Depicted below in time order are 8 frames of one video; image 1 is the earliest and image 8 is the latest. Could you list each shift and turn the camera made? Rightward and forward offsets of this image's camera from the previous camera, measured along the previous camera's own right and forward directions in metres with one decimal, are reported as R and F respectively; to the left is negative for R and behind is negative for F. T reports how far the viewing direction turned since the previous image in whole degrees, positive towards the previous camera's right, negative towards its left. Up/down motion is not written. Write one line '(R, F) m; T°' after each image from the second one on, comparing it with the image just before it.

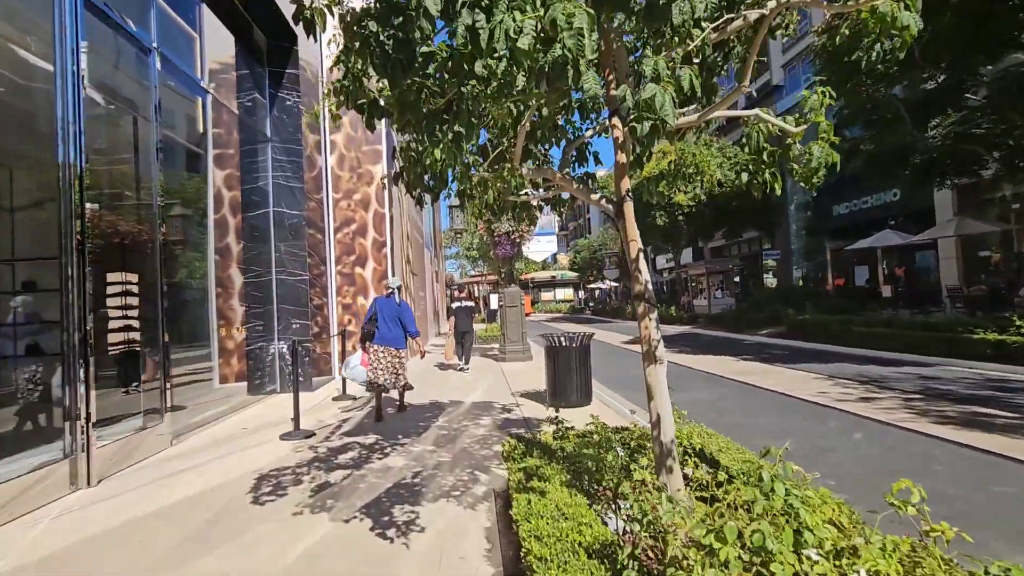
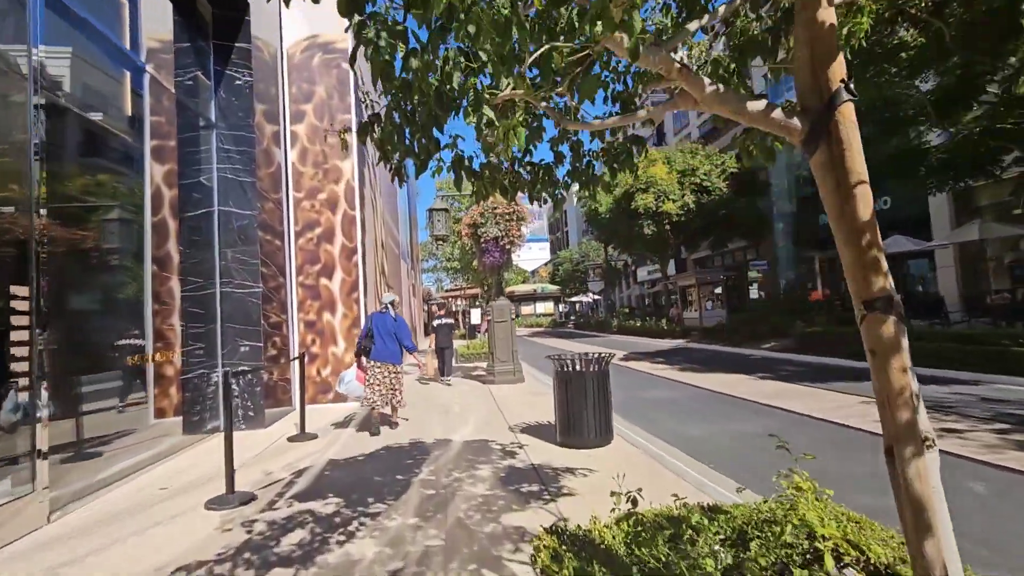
(-0.3, +1.6) m; +3°
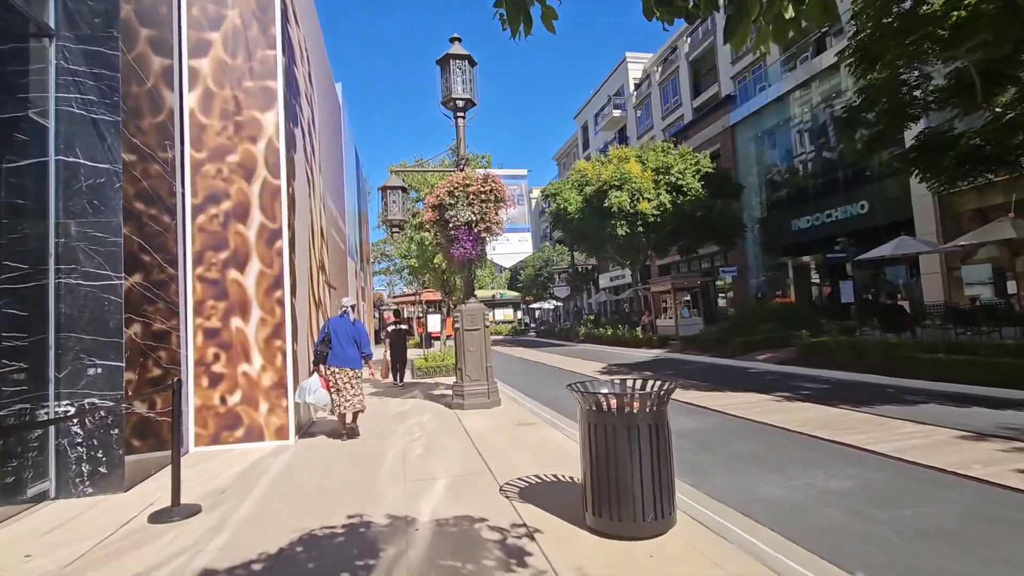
(-0.4, +2.5) m; +5°
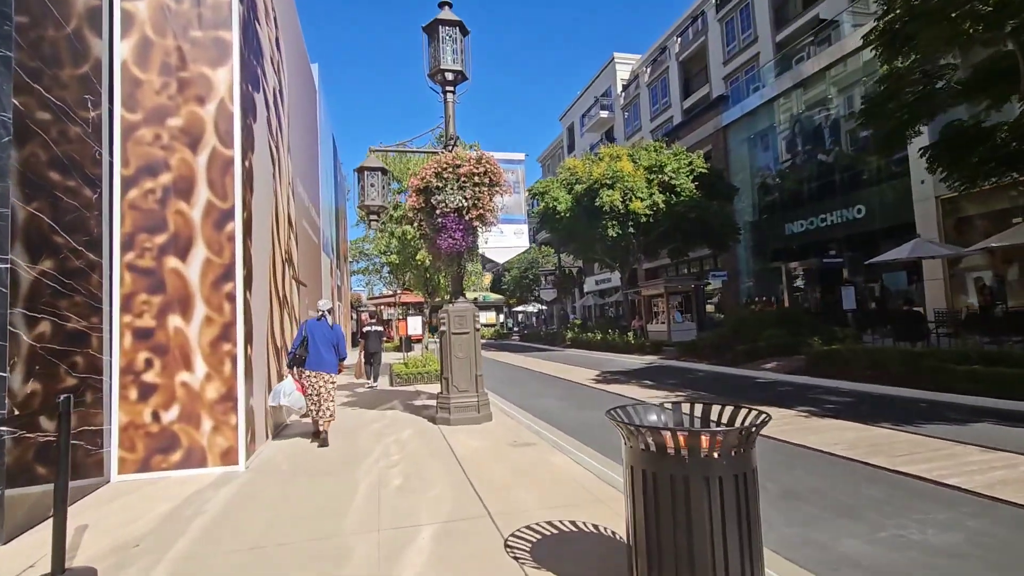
(-0.2, +1.2) m; +2°
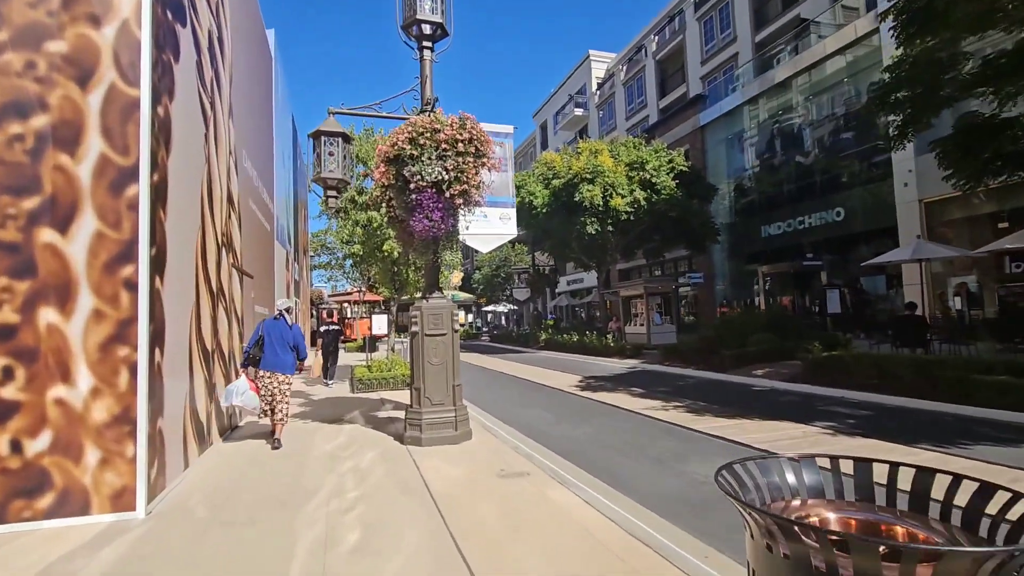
(-0.3, +1.4) m; +4°
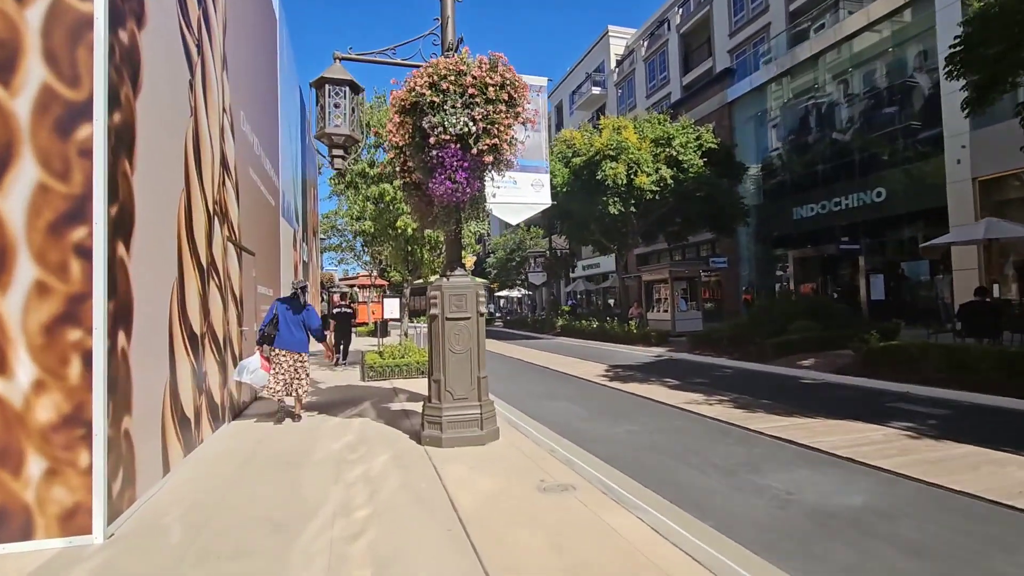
(-0.3, +1.1) m; -1°
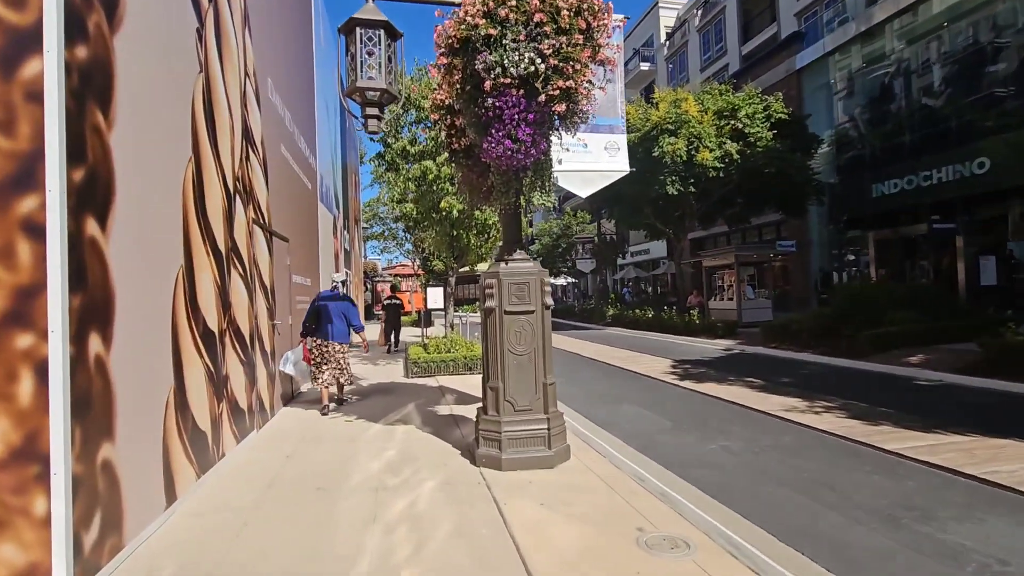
(-0.3, +1.2) m; -5°
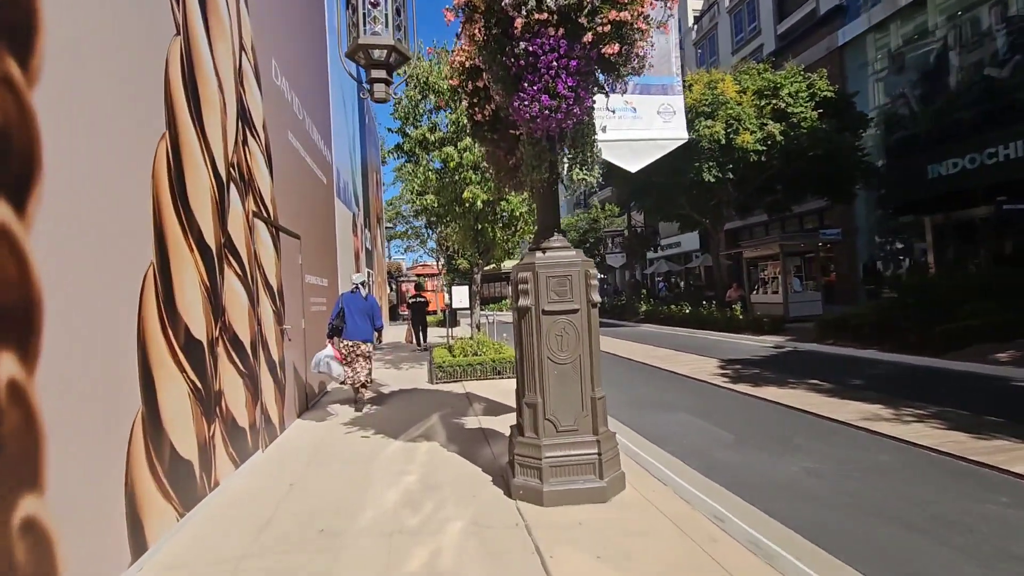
(-0.1, +0.9) m; -3°
